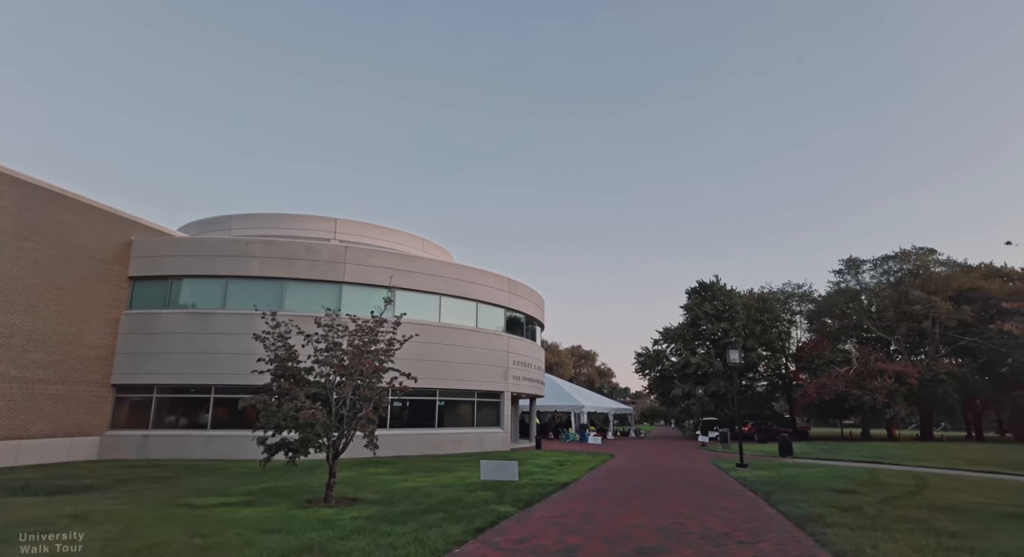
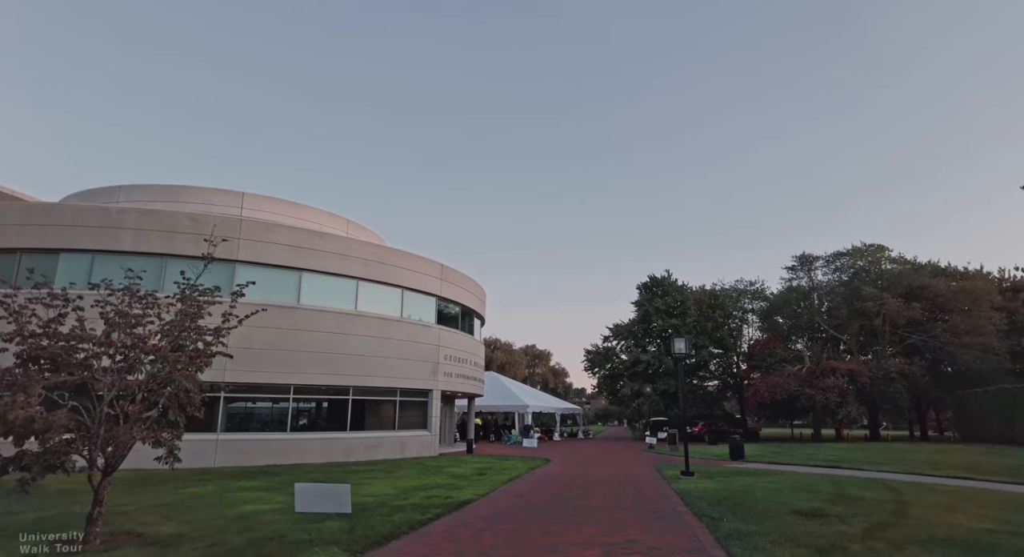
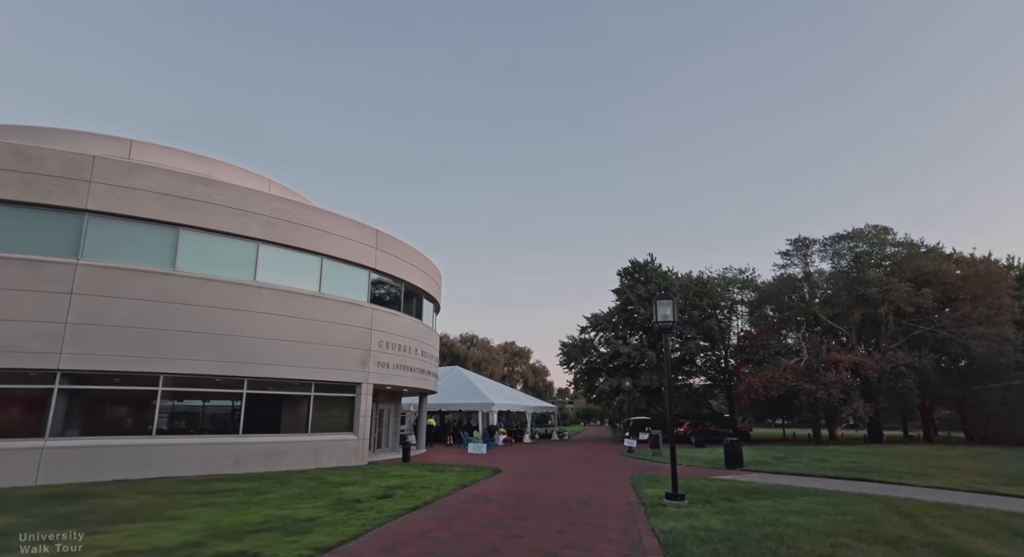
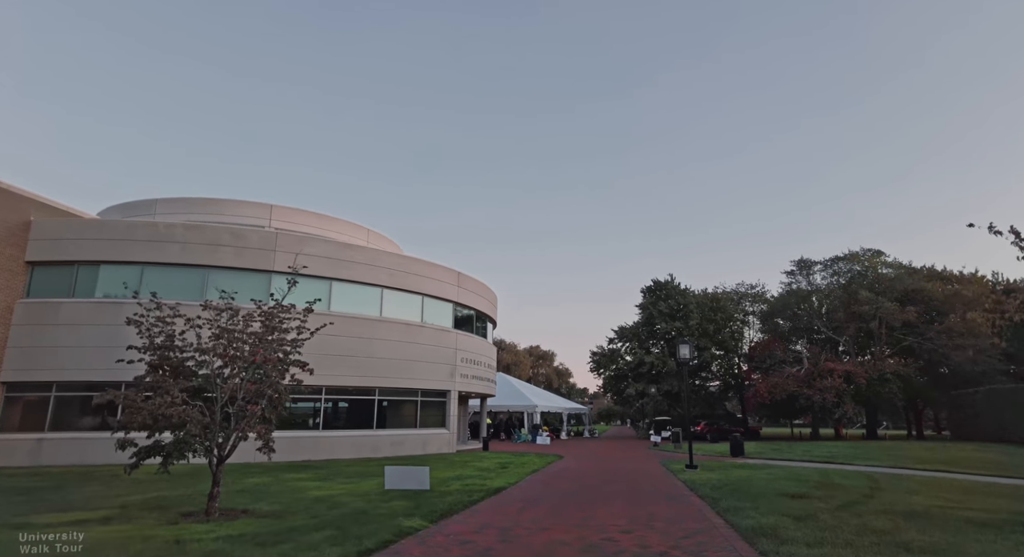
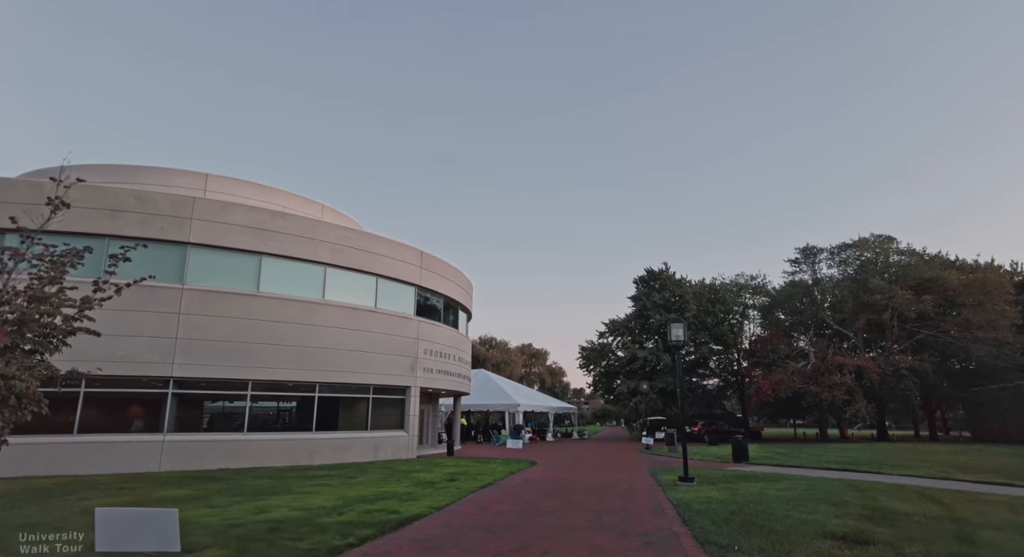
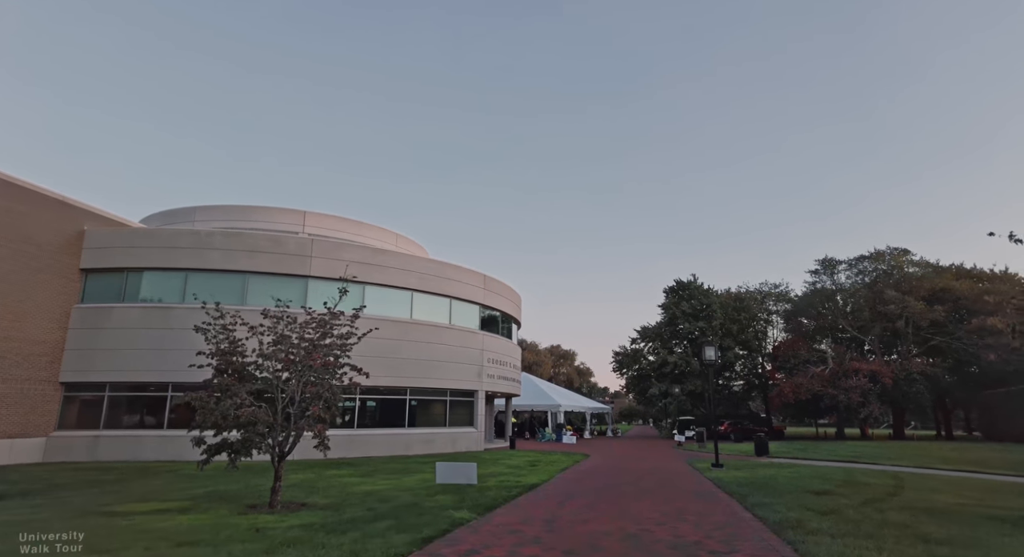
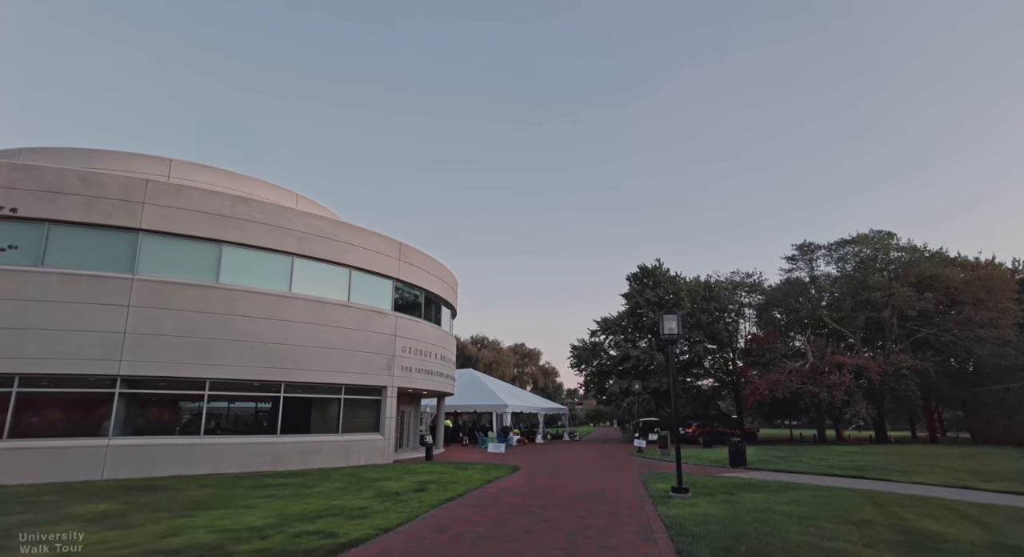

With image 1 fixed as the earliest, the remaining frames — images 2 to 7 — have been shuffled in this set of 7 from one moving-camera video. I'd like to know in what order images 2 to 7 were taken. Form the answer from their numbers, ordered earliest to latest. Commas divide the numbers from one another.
6, 4, 2, 5, 7, 3
